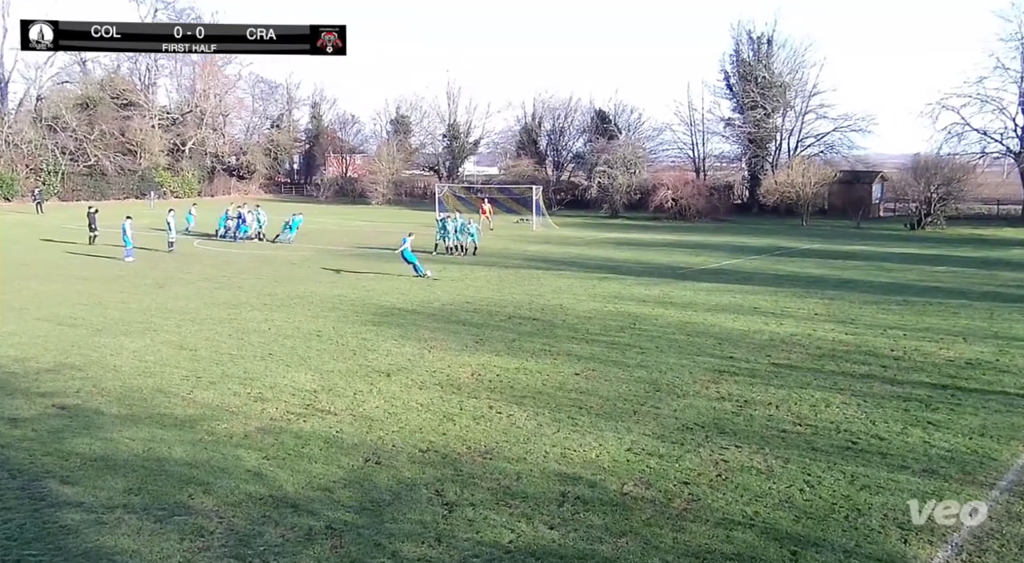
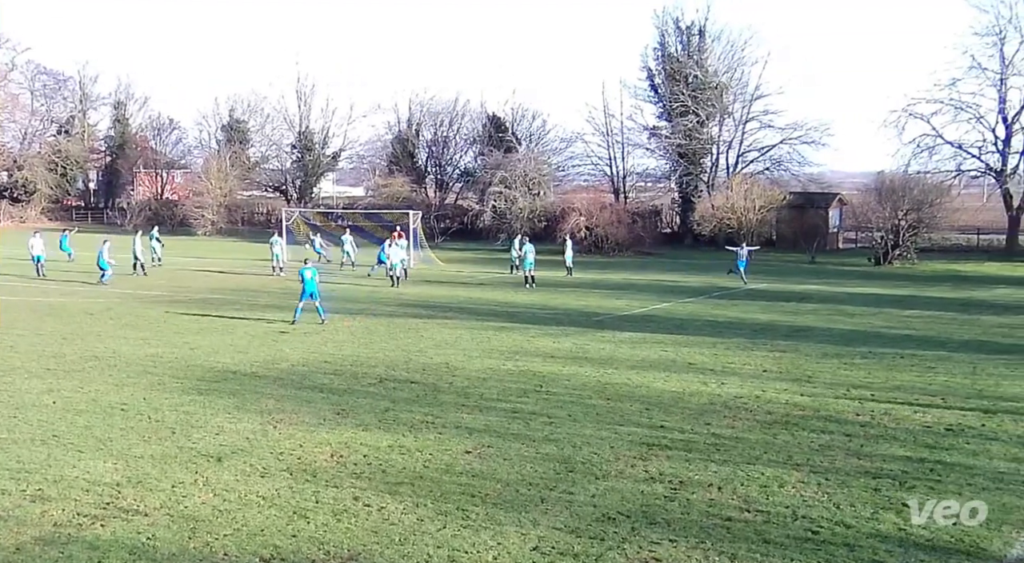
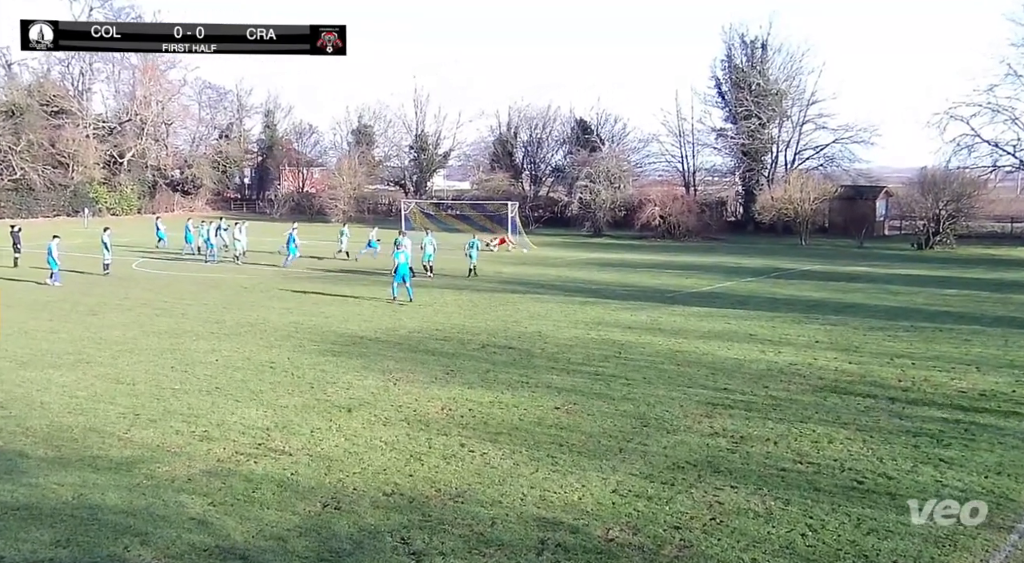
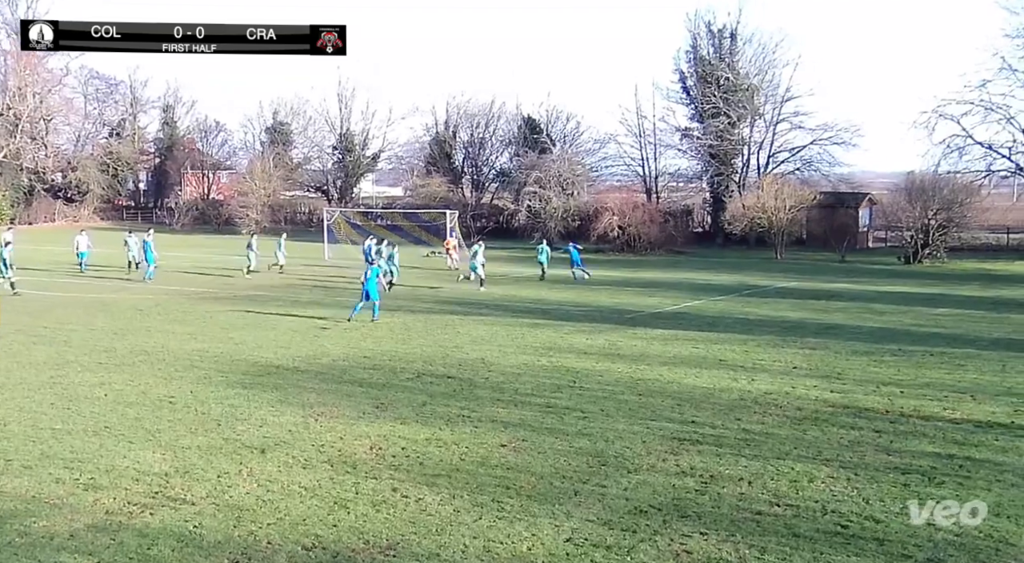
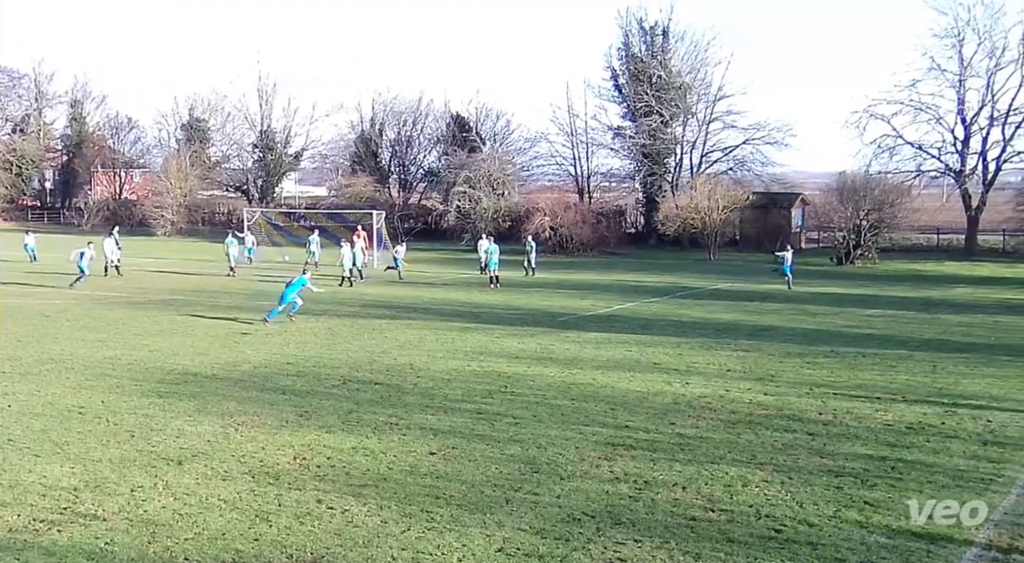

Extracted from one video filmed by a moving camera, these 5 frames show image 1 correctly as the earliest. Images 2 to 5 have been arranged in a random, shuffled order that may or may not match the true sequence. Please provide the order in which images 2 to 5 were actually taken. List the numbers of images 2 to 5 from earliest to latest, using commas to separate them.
3, 4, 2, 5
